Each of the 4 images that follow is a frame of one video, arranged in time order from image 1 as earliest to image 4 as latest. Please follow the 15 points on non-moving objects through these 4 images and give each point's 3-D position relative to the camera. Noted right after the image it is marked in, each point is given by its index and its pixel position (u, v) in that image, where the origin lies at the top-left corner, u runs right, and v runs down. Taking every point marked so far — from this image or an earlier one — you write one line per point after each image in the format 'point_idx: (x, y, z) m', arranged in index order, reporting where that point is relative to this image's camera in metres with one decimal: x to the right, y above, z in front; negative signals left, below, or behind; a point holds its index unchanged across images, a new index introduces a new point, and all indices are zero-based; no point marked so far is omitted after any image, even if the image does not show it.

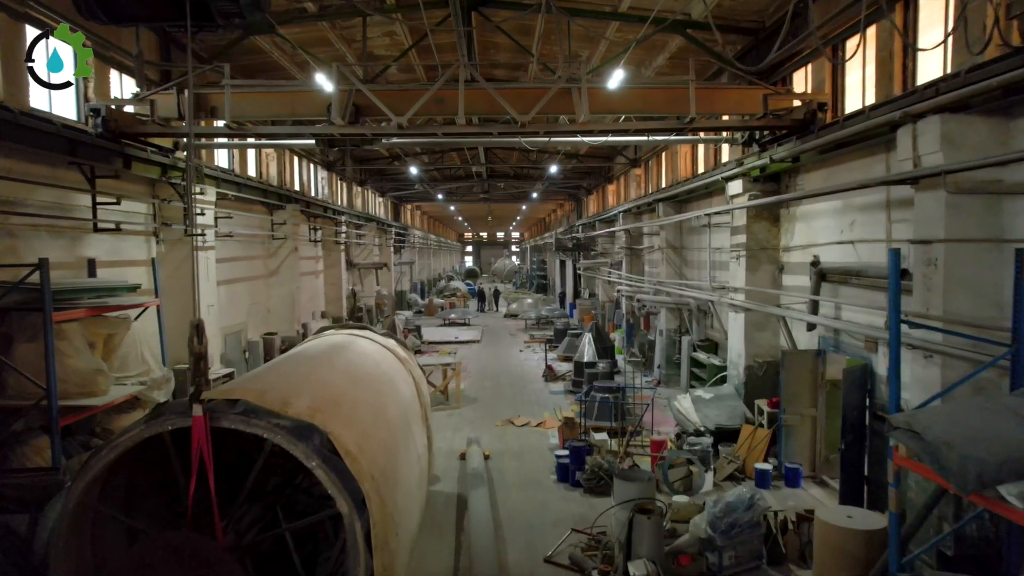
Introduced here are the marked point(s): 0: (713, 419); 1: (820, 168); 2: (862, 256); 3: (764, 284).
0: (+3.0, -2.0, +6.9) m
1: (+4.1, +1.6, +6.1) m
2: (+4.2, +0.4, +5.4) m
3: (+4.0, +0.1, +7.2) m
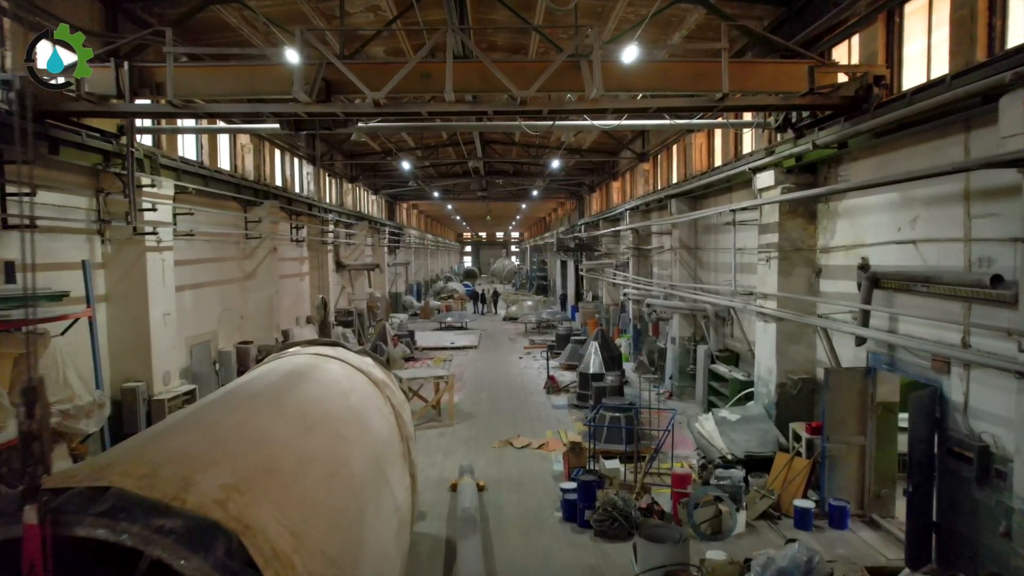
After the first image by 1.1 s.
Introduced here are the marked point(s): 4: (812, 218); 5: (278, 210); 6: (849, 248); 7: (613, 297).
0: (+3.0, -2.1, +6.0) m
1: (+4.1, +1.5, +5.2) m
2: (+4.2, +0.3, +4.6) m
3: (+4.0, 0.0, +6.3) m
4: (+4.1, +1.0, +6.3) m
5: (-5.2, +1.7, +10.1) m
6: (+4.2, +0.5, +5.6) m
7: (+3.5, -0.3, +15.8) m
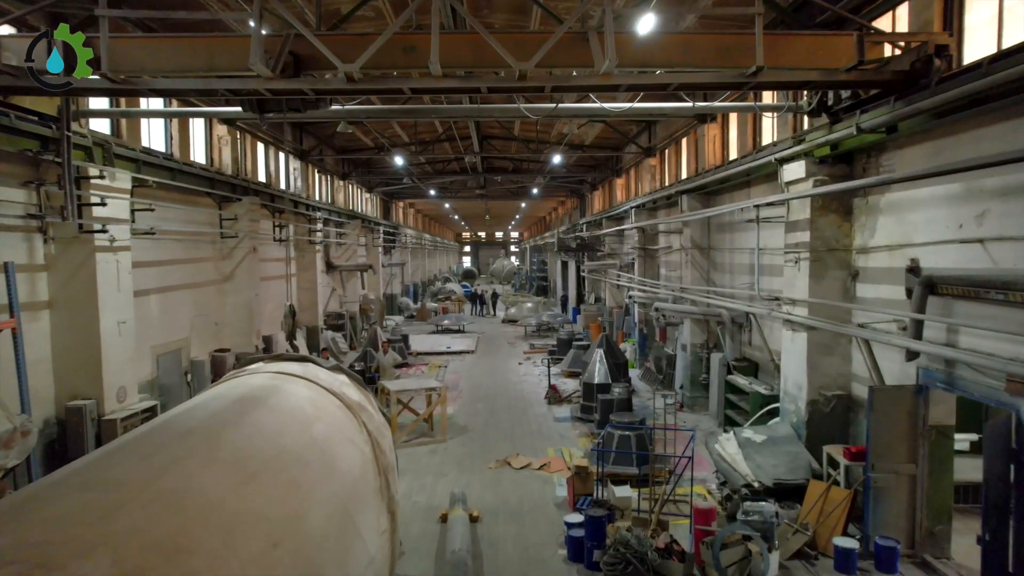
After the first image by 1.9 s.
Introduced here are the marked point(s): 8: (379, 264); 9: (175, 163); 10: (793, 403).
0: (+3.0, -2.1, +5.3) m
1: (+4.1, +1.5, +4.5) m
2: (+4.1, +0.2, +3.9) m
3: (+3.9, -0.1, +5.6) m
4: (+4.1, +0.9, +5.6) m
5: (-5.2, +1.7, +9.4) m
6: (+4.2, +0.4, +5.0) m
7: (+3.5, -0.4, +15.2) m
8: (-5.4, +1.0, +18.4) m
9: (-5.0, +1.9, +6.8) m
10: (+3.6, -1.5, +5.8) m
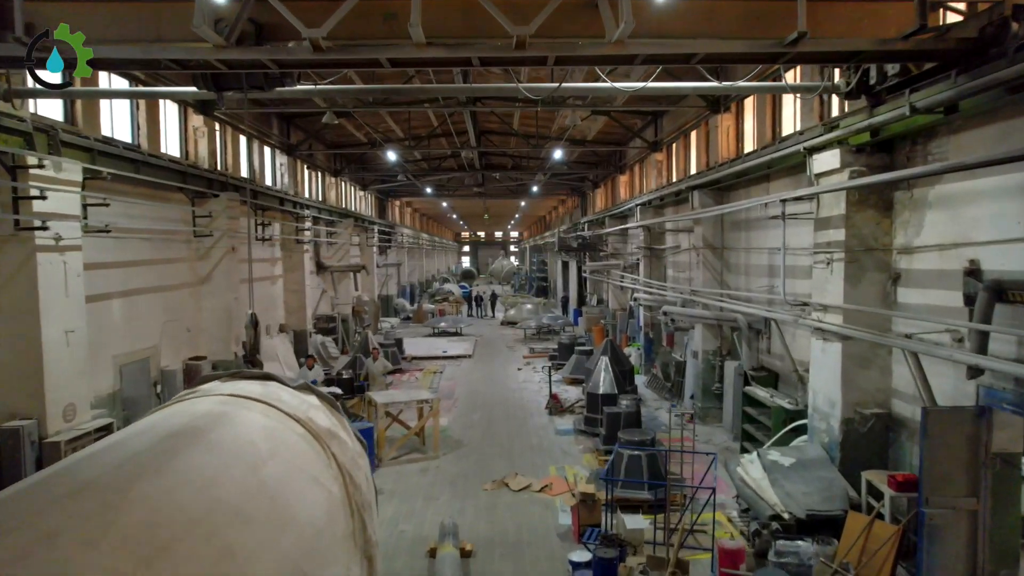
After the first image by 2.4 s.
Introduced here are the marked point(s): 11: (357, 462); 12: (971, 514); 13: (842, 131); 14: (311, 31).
0: (+2.9, -2.2, +4.7) m
1: (+4.1, +1.4, +3.9) m
2: (+4.1, +0.2, +3.2) m
3: (+3.9, -0.1, +5.0) m
4: (+4.1, +0.9, +4.9) m
5: (-5.2, +1.6, +8.8) m
6: (+4.1, +0.4, +4.3) m
7: (+3.4, -0.4, +14.5) m
8: (-5.4, +0.9, +17.7) m
9: (-5.0, +1.8, +6.1) m
10: (+3.6, -1.5, +5.2) m
11: (-1.2, -1.3, +3.5) m
12: (+4.0, -2.0, +4.0) m
13: (+3.5, +1.7, +4.8) m
14: (-1.5, +1.9, +3.4) m
